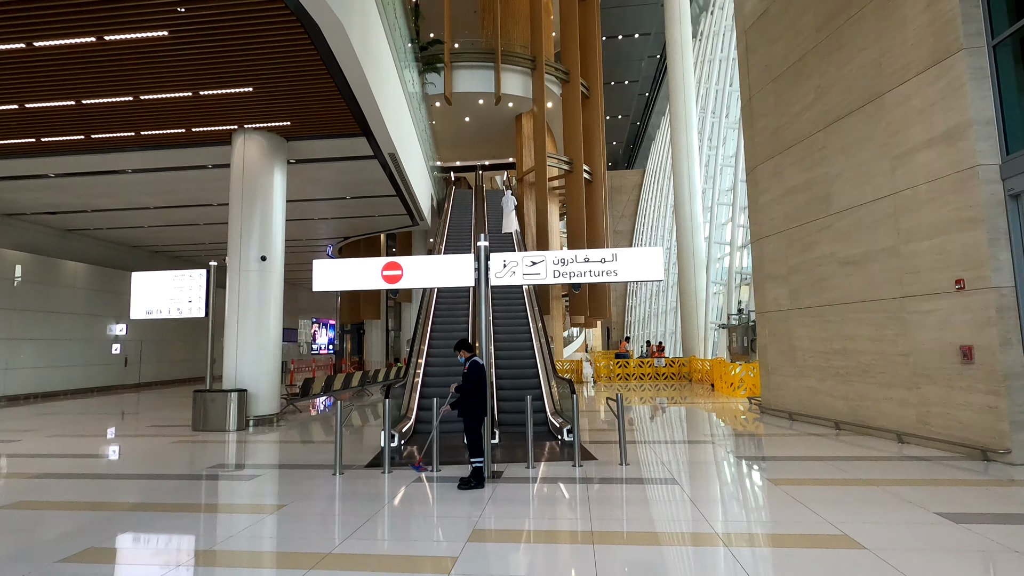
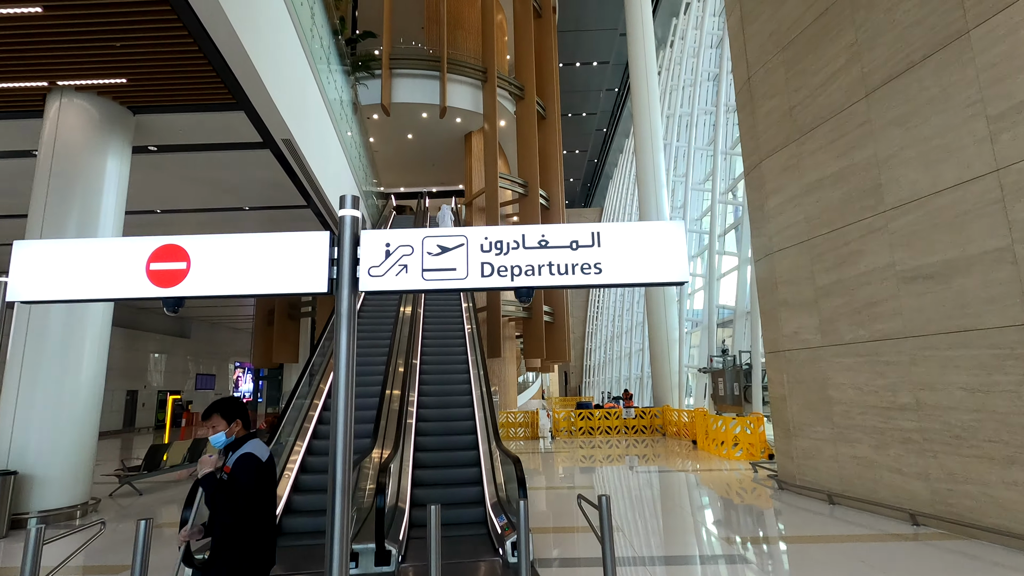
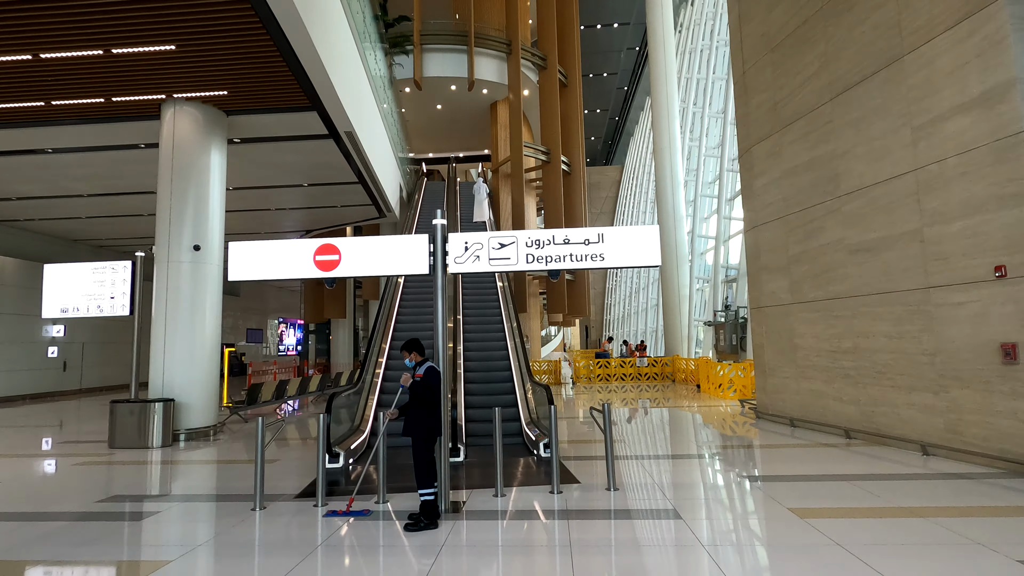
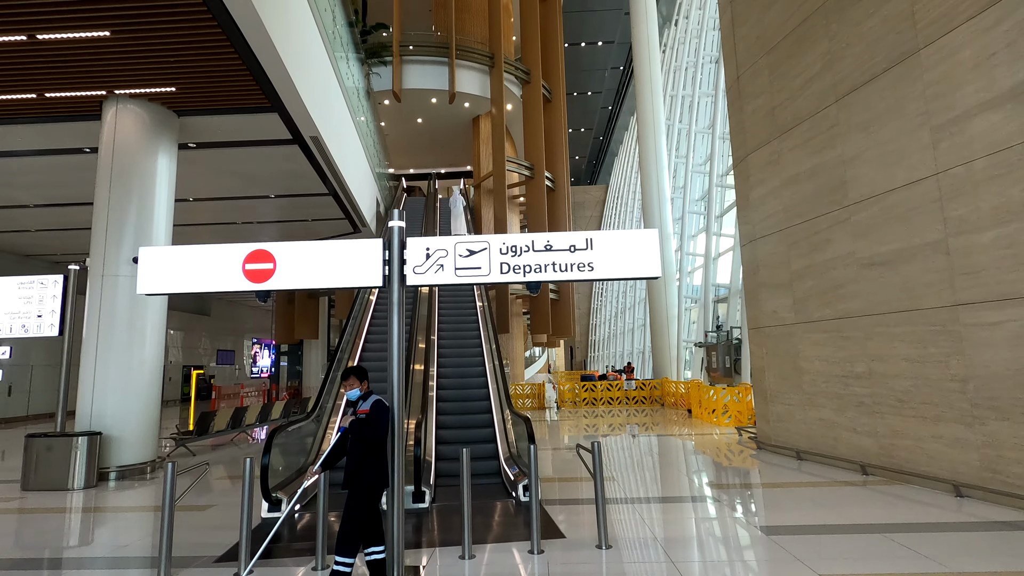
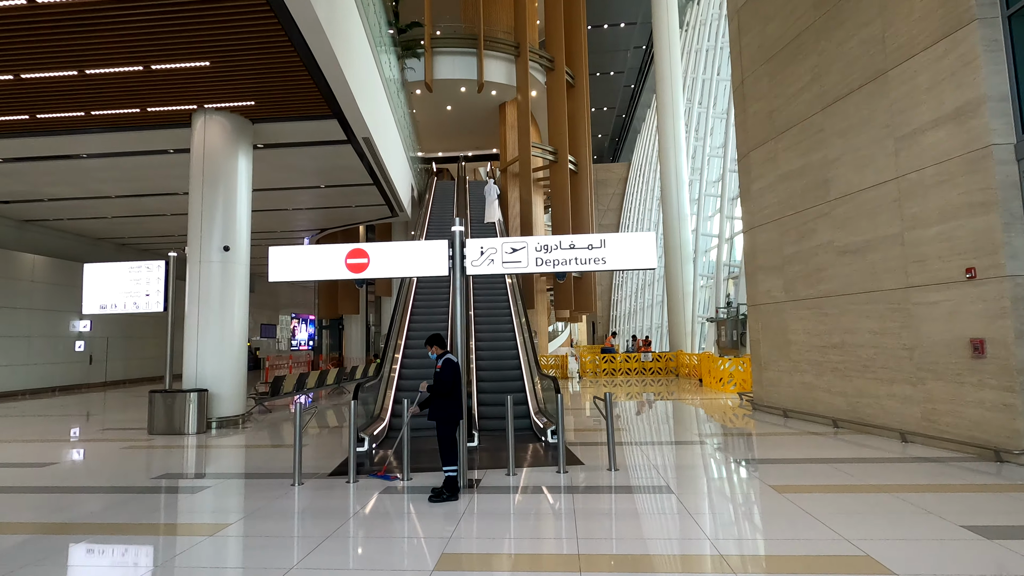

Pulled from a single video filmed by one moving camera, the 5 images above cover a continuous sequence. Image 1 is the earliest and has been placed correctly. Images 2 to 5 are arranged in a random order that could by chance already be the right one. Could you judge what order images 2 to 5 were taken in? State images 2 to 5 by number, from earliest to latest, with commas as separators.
5, 3, 4, 2
